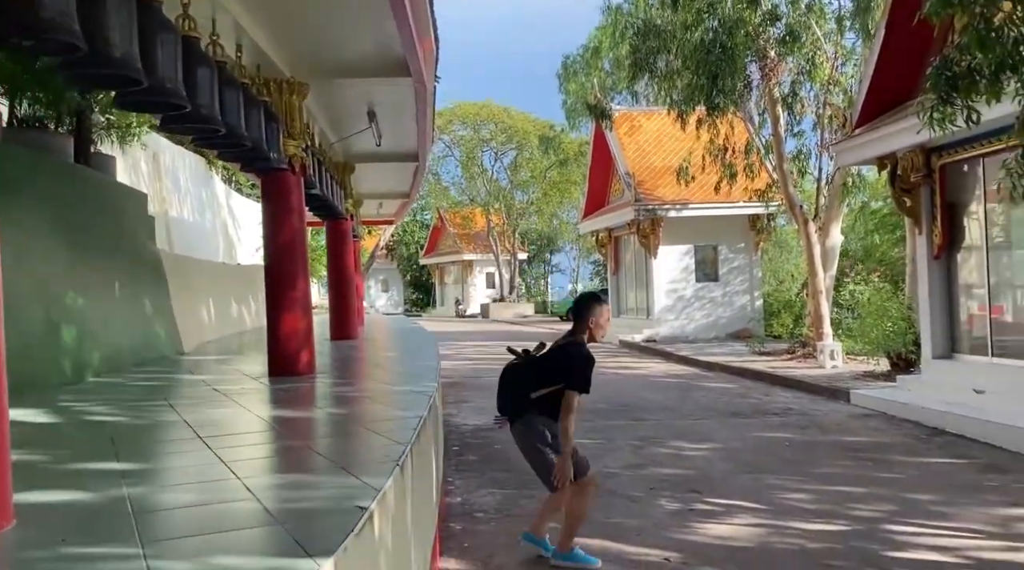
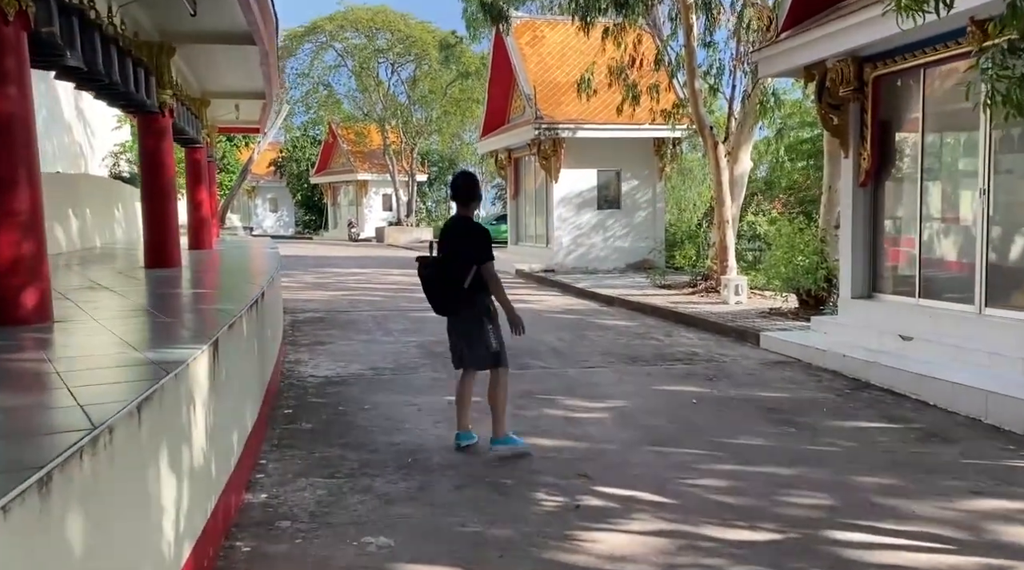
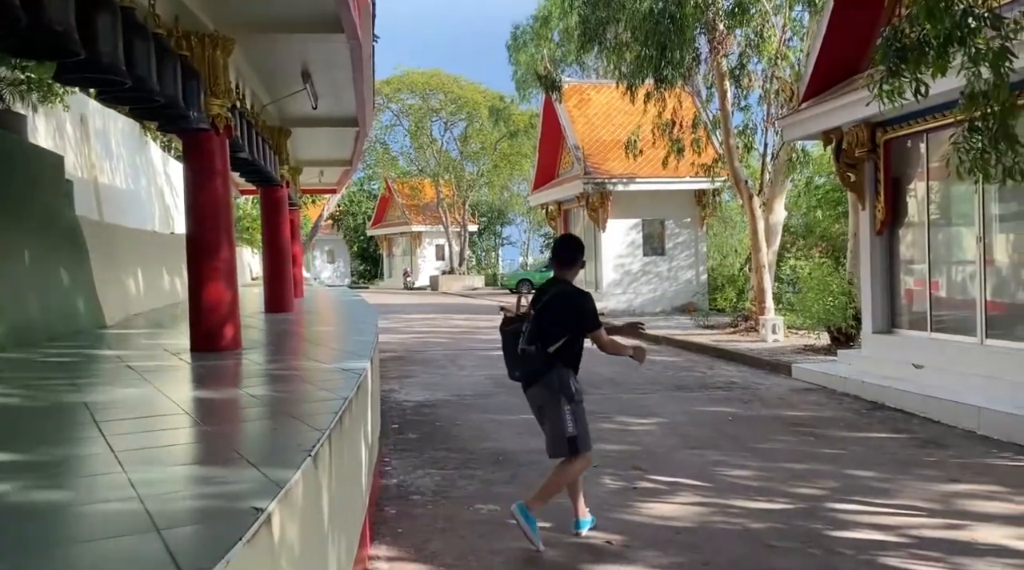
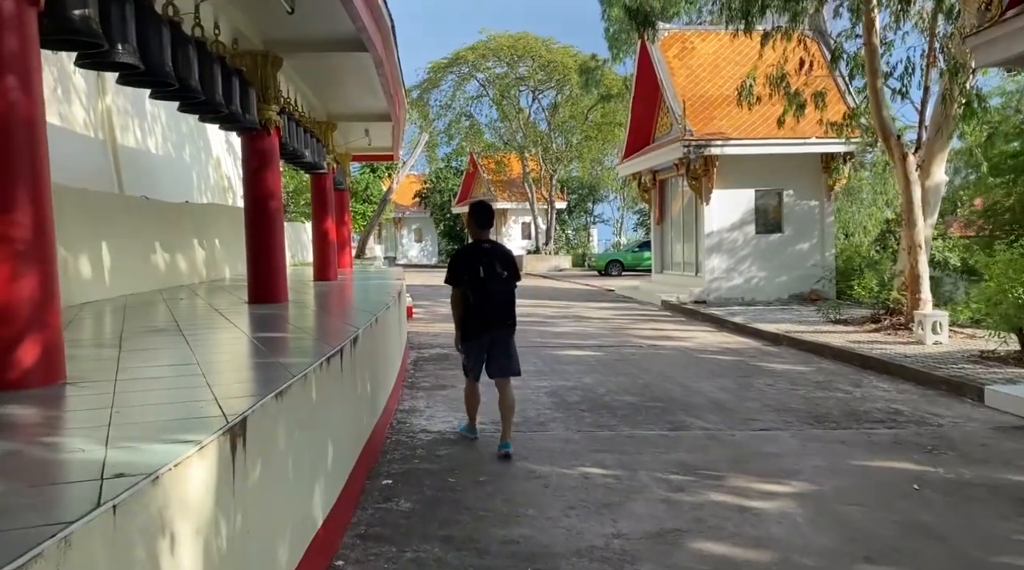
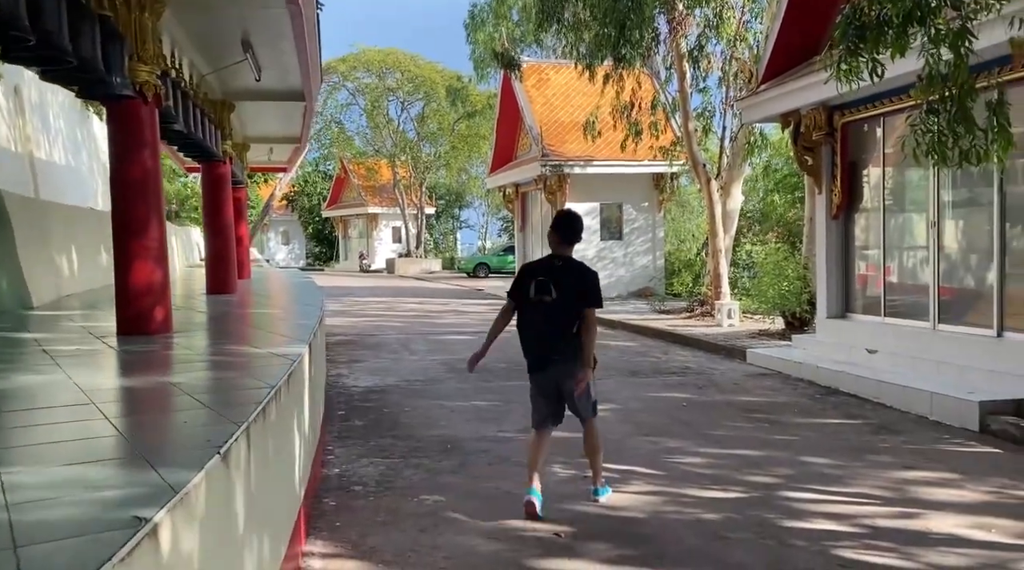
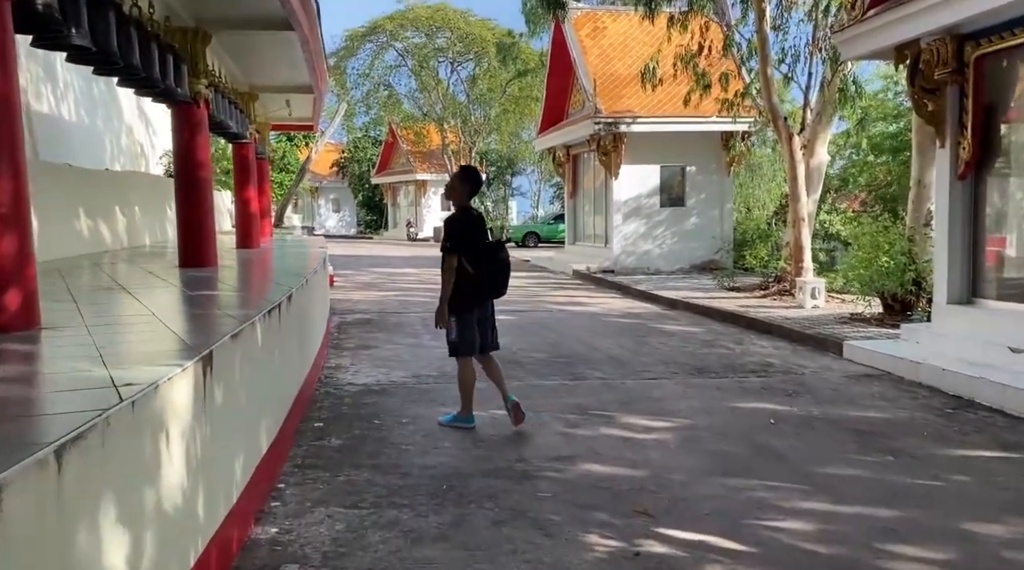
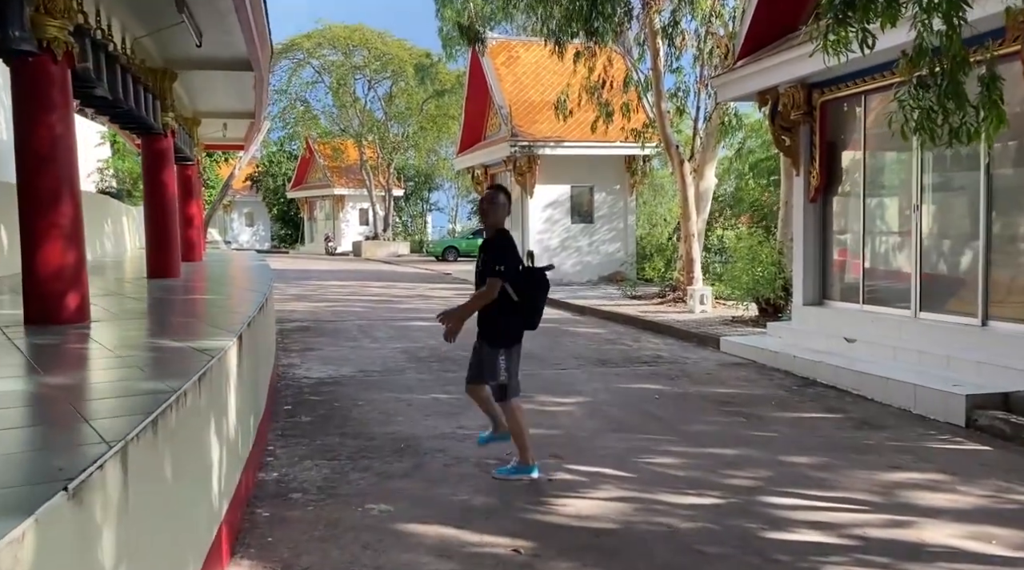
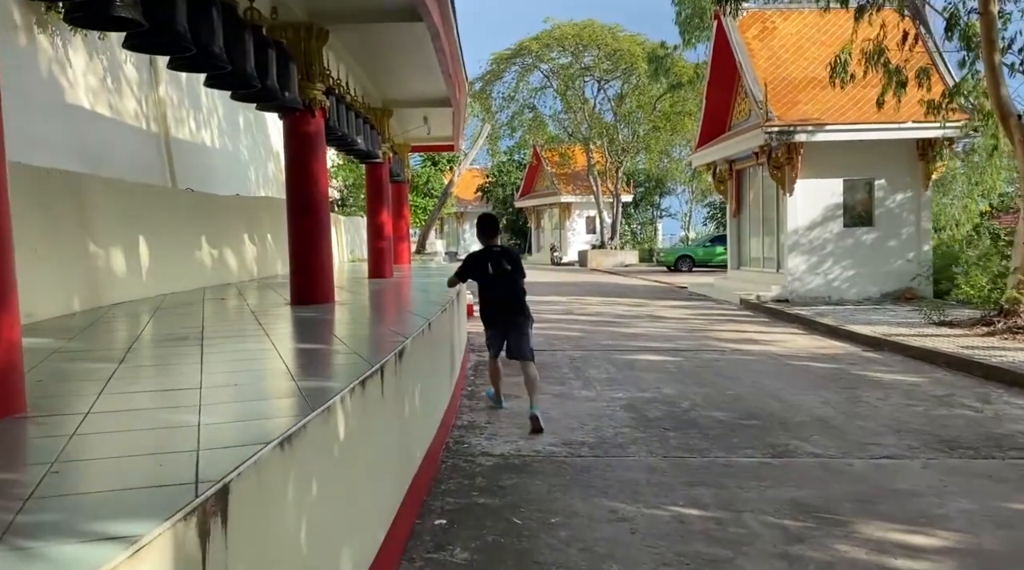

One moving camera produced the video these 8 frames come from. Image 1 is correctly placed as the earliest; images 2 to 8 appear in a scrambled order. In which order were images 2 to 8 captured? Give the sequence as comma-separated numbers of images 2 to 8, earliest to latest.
3, 5, 7, 2, 6, 4, 8
